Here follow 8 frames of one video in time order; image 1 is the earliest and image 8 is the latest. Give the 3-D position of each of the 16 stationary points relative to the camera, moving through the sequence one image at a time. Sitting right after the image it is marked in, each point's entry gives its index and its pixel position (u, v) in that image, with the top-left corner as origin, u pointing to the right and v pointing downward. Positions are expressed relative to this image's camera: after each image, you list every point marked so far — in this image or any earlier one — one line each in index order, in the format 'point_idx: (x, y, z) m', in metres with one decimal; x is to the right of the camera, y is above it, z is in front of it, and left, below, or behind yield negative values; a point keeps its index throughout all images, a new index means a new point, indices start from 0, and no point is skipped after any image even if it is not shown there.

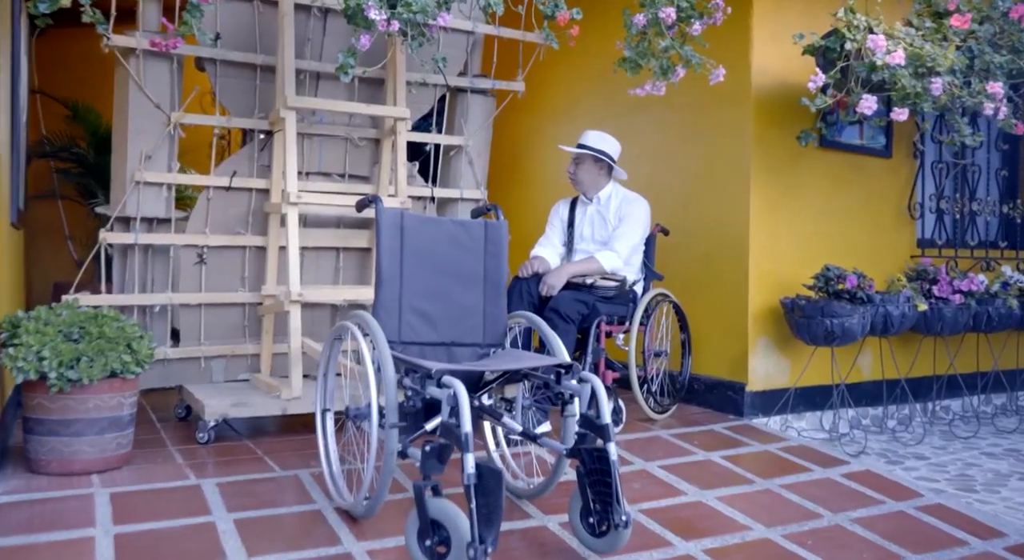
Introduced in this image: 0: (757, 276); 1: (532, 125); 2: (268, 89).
0: (+1.1, 0.0, +3.6) m
1: (+0.1, +0.9, +5.1) m
2: (-1.0, +0.8, +3.3) m
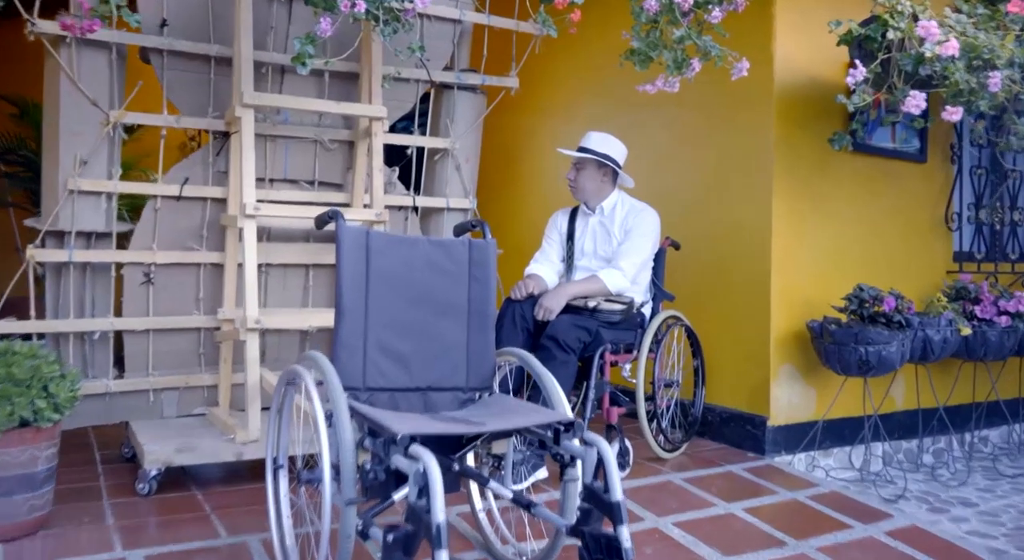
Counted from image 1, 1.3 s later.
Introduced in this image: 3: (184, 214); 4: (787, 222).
0: (+1.1, -0.1, +3.2) m
1: (+0.1, +0.9, +4.7) m
2: (-1.0, +0.7, +2.9) m
3: (-1.2, +0.2, +2.9) m
4: (+1.1, +0.2, +3.3) m
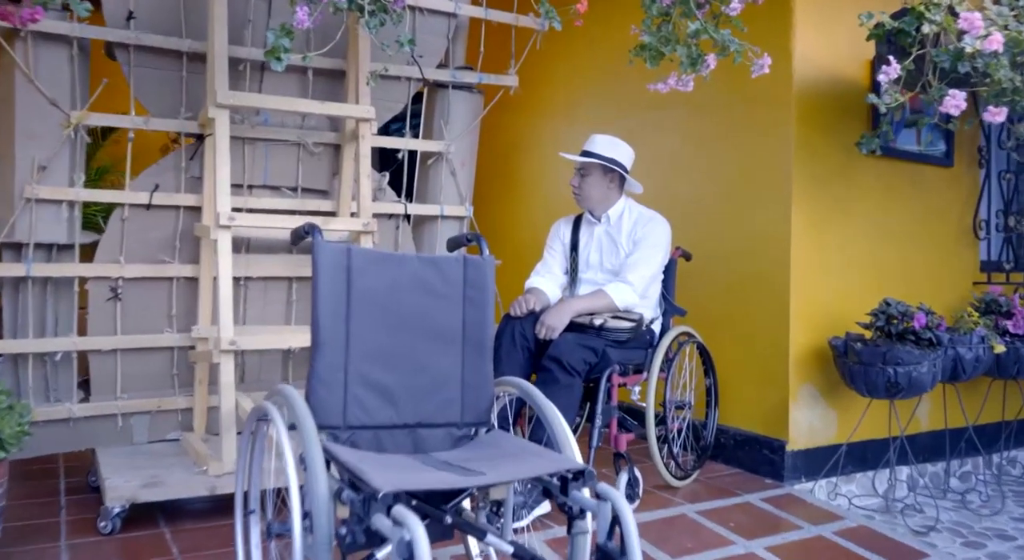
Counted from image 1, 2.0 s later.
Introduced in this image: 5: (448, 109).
0: (+1.1, -0.1, +3.0) m
1: (+0.1, +0.8, +4.5) m
2: (-1.0, +0.6, +2.6) m
3: (-1.2, +0.2, +2.7) m
4: (+1.1, +0.2, +3.0) m
5: (-0.2, +0.6, +3.1) m
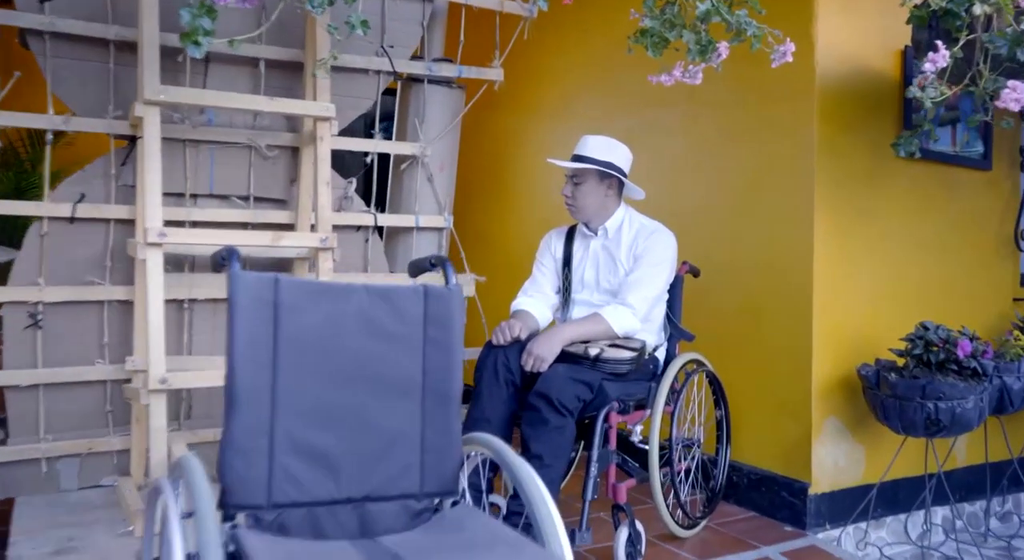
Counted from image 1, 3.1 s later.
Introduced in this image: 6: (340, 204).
0: (+1.0, -0.2, +2.6) m
1: (0.0, +0.7, +4.1) m
2: (-1.1, +0.6, +2.3) m
3: (-1.2, +0.1, +2.3) m
4: (+1.0, +0.1, +2.7) m
5: (-0.3, +0.6, +2.7) m
6: (-0.6, +0.2, +2.7) m
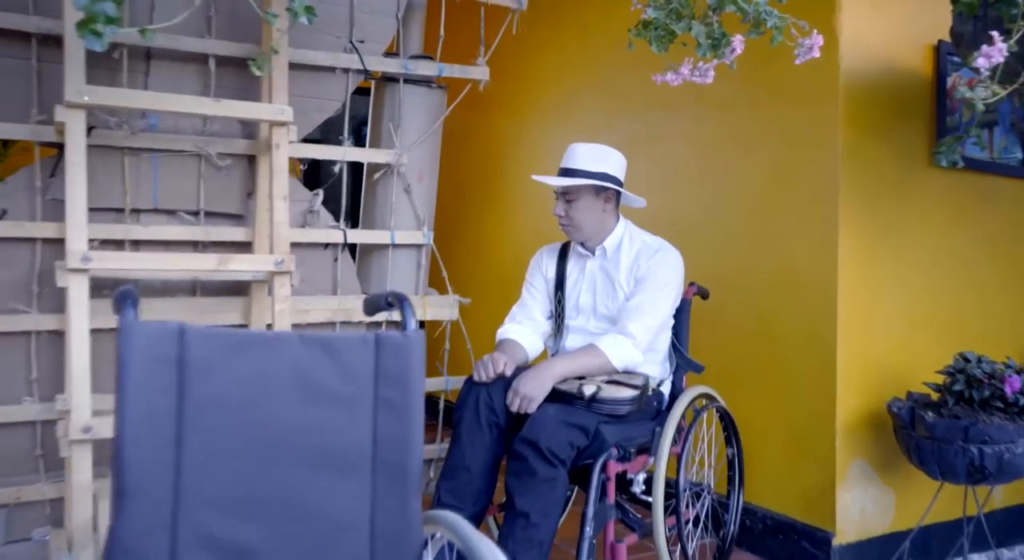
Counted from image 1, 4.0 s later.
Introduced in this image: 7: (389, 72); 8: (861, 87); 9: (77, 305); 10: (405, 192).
0: (+1.0, -0.2, +2.4) m
1: (0.0, +0.7, +3.8) m
2: (-1.1, +0.5, +2.0) m
3: (-1.3, 0.0, +2.0) m
4: (+1.0, 0.0, +2.4) m
5: (-0.3, +0.5, +2.4) m
6: (-0.6, +0.2, +2.4) m
7: (-0.4, +0.6, +2.4) m
8: (+1.0, +0.6, +2.4) m
9: (-1.0, -0.1, +1.8) m
10: (-0.3, +0.3, +2.4) m
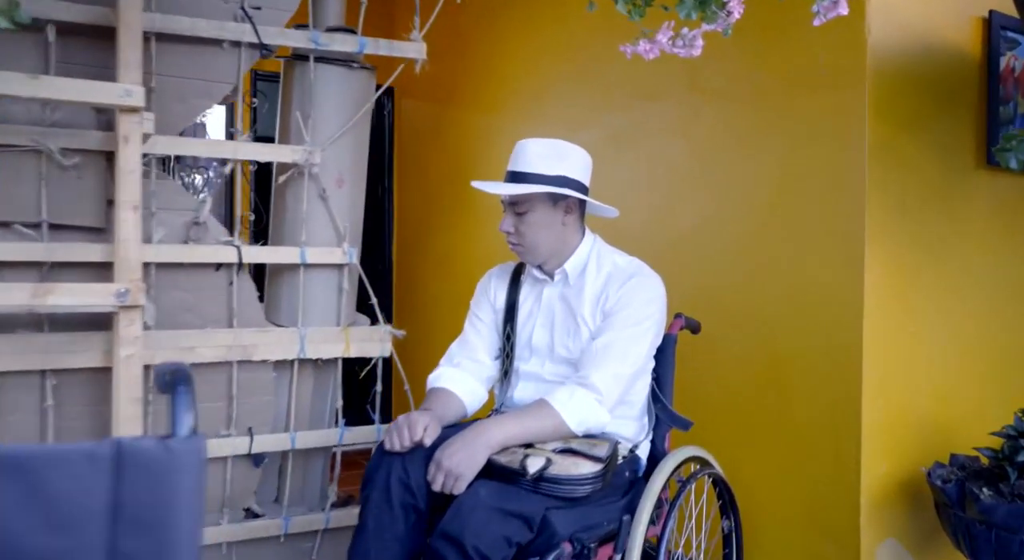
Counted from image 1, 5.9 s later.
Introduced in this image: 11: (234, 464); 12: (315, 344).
0: (+0.8, -0.3, +1.8) m
1: (-0.1, +0.6, +3.3) m
2: (-1.2, +0.4, +1.5) m
3: (-1.4, 0.0, +1.5) m
4: (+0.9, 0.0, +1.9) m
5: (-0.5, +0.4, +1.9) m
6: (-0.7, +0.1, +1.9) m
7: (-0.5, +0.5, +1.9) m
8: (+0.9, +0.5, +1.9) m
9: (-1.1, -0.1, +1.3) m
10: (-0.5, +0.2, +2.0) m
11: (-0.7, -0.4, +2.0) m
12: (-0.5, -0.2, +2.0) m
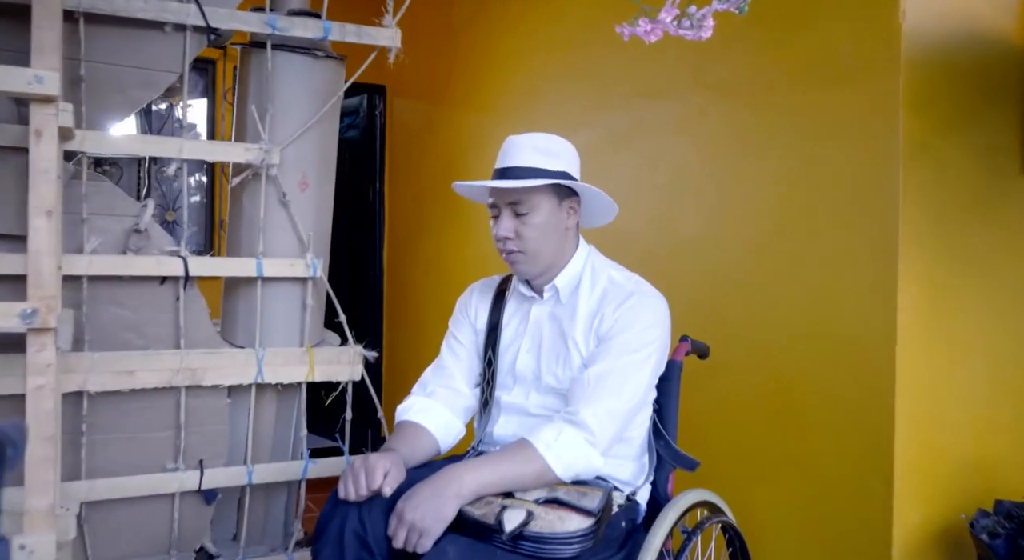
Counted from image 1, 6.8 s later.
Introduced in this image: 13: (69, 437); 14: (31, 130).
0: (+0.8, -0.4, +1.6) m
1: (-0.1, +0.6, +3.1) m
2: (-1.3, +0.4, +1.3) m
3: (-1.4, 0.0, +1.3) m
4: (+0.8, -0.1, +1.6) m
5: (-0.5, +0.4, +1.7) m
6: (-0.8, +0.1, +1.7) m
7: (-0.5, +0.5, +1.7) m
8: (+0.8, +0.4, +1.6) m
9: (-1.1, -0.1, +1.1) m
10: (-0.5, +0.2, +1.7) m
11: (-0.7, -0.5, +1.8) m
12: (-0.5, -0.2, +1.8) m
13: (-0.9, -0.3, +1.7) m
14: (-0.8, +0.2, +1.3) m
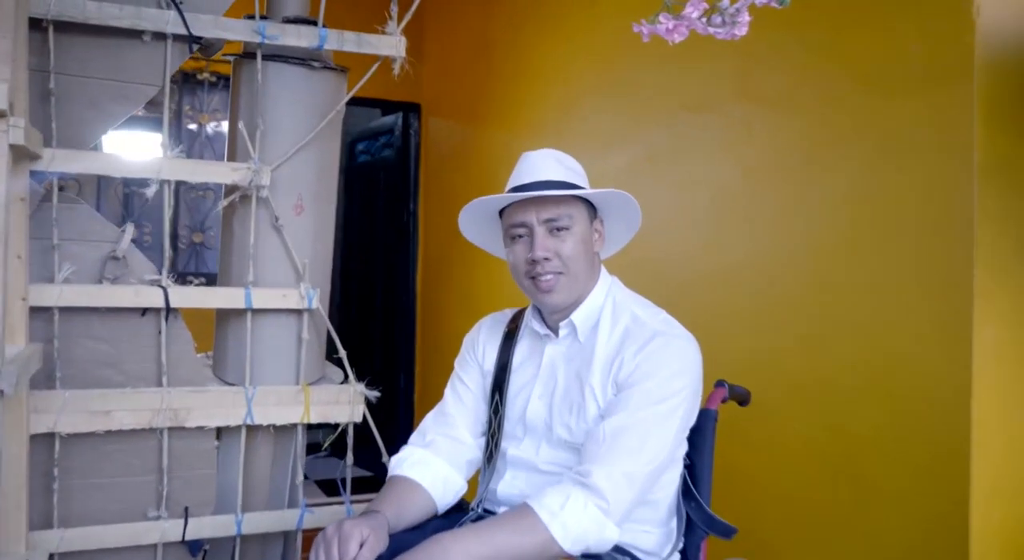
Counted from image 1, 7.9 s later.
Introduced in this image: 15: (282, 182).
0: (+0.8, -0.4, +1.4) m
1: (0.0, +0.5, +2.9) m
2: (-1.3, +0.4, +1.2) m
3: (-1.4, -0.1, +1.2) m
4: (+0.8, -0.1, +1.4) m
5: (-0.5, +0.3, +1.6) m
6: (-0.8, 0.0, +1.5) m
7: (-0.5, +0.4, +1.6) m
8: (+0.8, +0.4, +1.4) m
9: (-1.2, -0.2, +1.0) m
10: (-0.5, +0.1, +1.6) m
11: (-0.7, -0.5, +1.7) m
12: (-0.5, -0.3, +1.6) m
13: (-0.9, -0.4, +1.6) m
14: (-0.8, +0.2, +1.2) m
15: (-0.4, +0.2, +1.6) m
